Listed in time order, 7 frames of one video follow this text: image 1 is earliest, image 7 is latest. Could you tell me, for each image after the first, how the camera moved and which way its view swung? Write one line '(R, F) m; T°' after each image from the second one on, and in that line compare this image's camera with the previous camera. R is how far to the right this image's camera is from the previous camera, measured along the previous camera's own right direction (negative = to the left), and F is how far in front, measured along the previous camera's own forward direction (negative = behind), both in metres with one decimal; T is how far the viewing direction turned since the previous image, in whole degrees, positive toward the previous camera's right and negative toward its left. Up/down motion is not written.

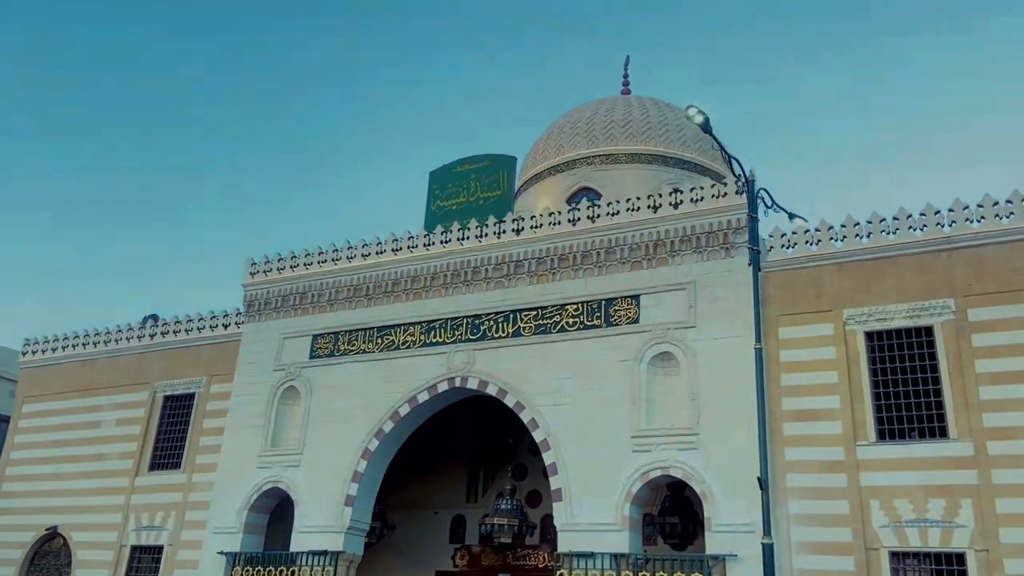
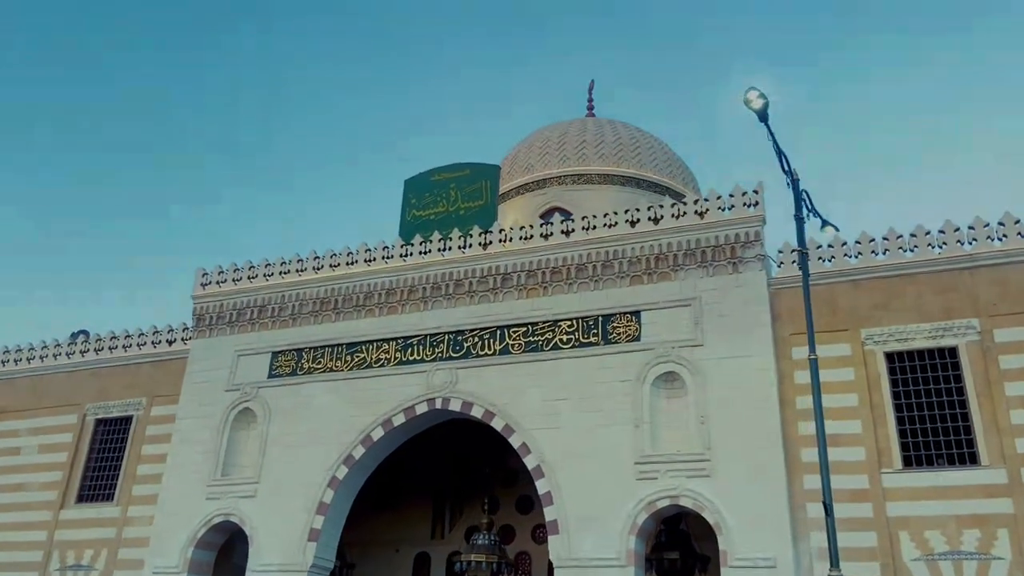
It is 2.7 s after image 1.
(-0.8, +0.9) m; +5°
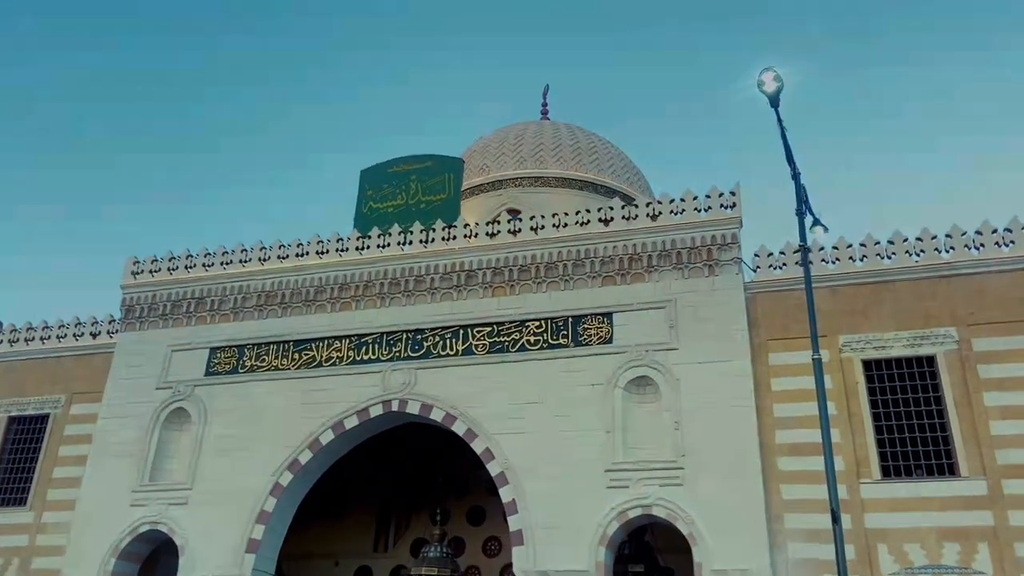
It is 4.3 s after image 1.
(-0.5, +0.5) m; +5°
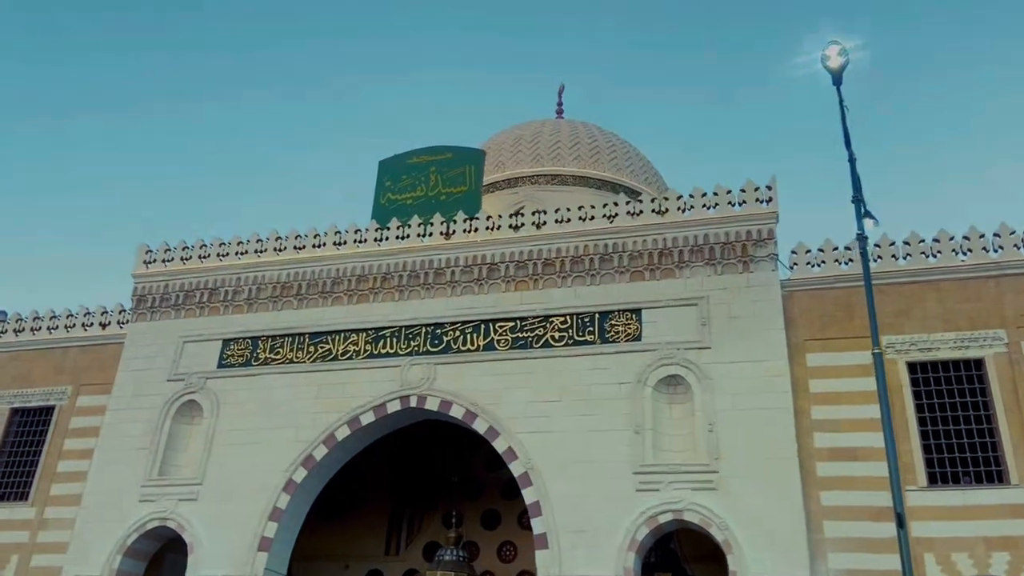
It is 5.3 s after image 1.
(-0.2, +0.4) m; 0°
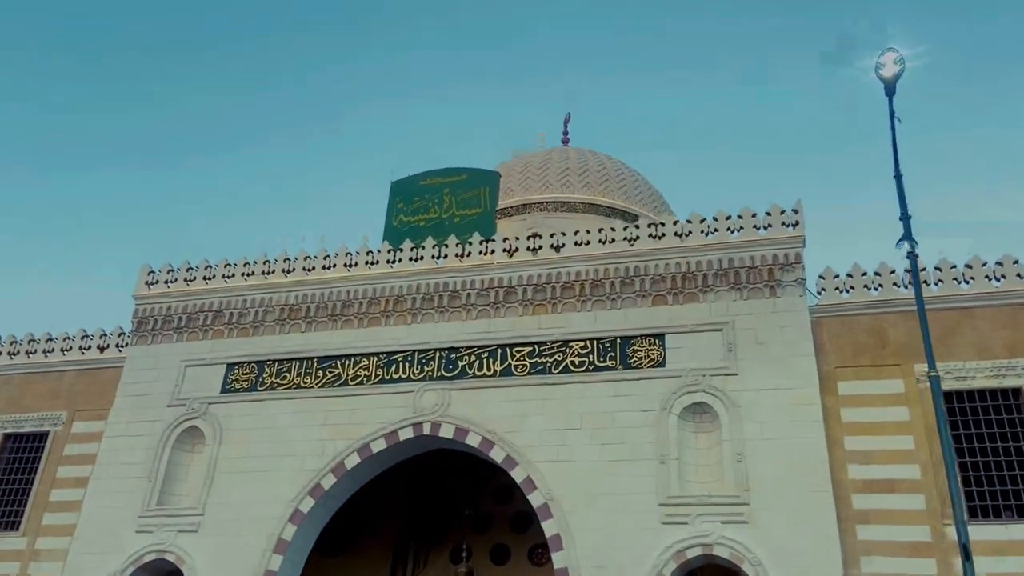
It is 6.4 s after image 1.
(-0.3, +0.3) m; +1°
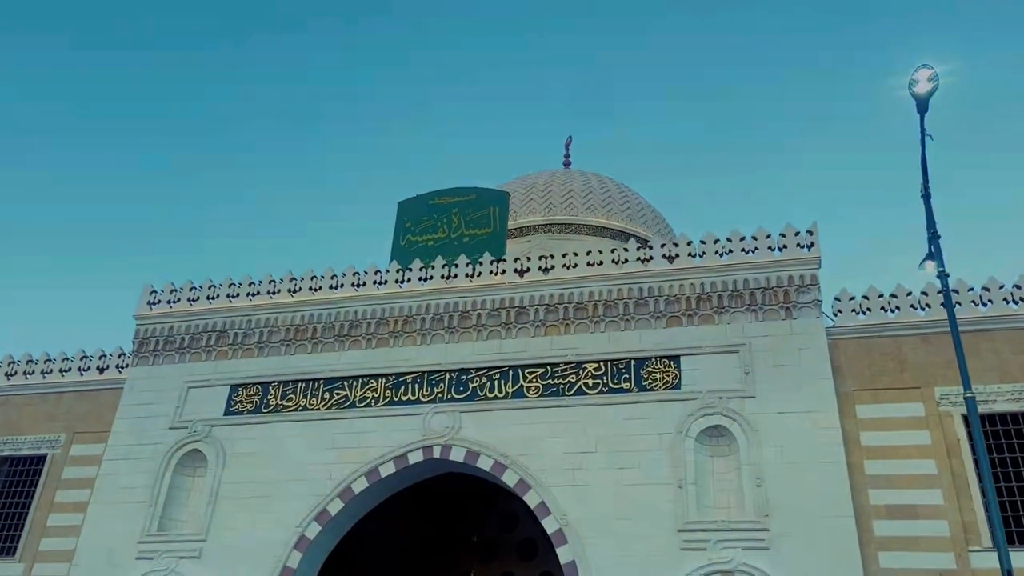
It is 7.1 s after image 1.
(-0.2, +0.1) m; +1°
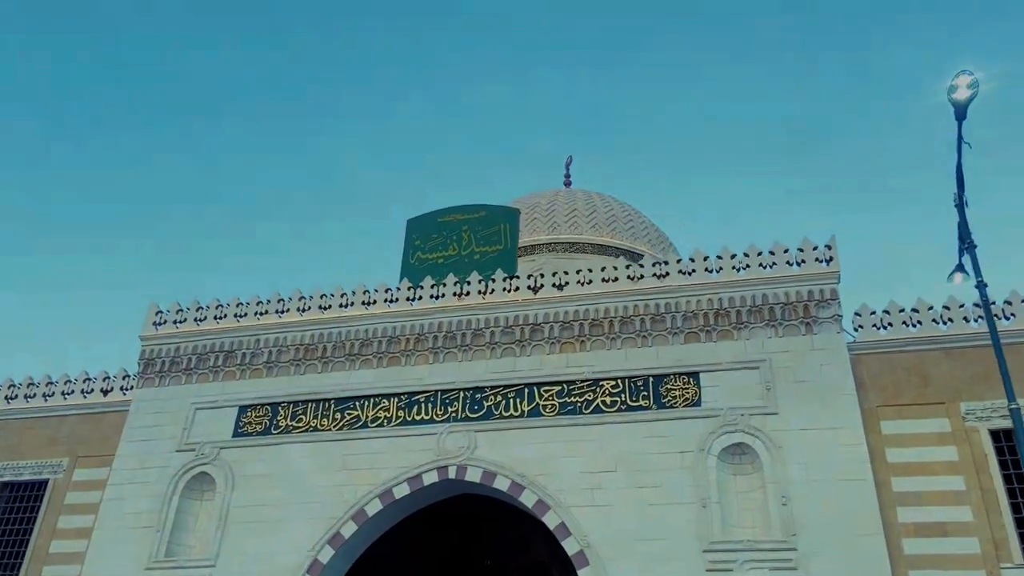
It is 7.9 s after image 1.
(-0.3, +0.1) m; +1°
